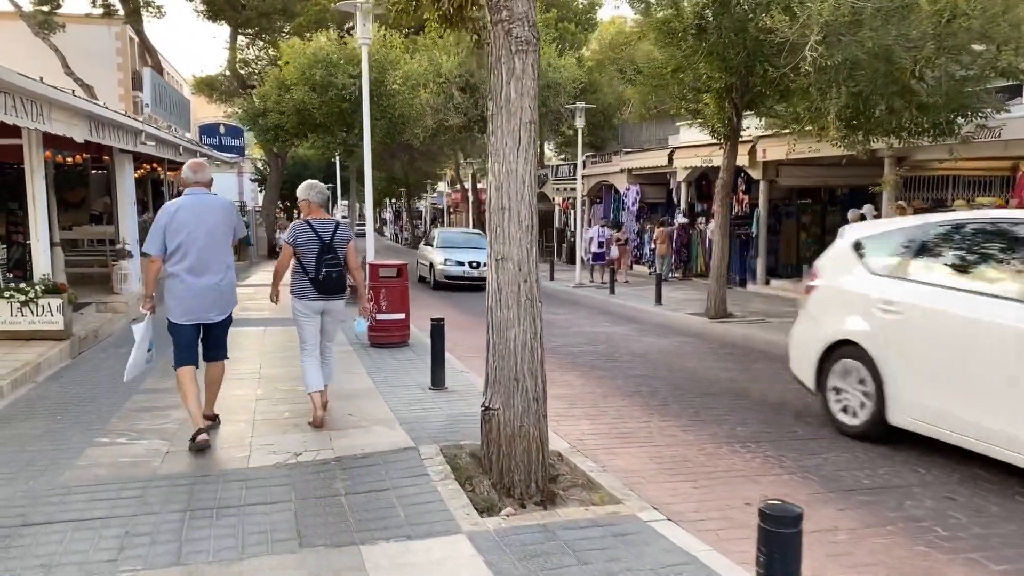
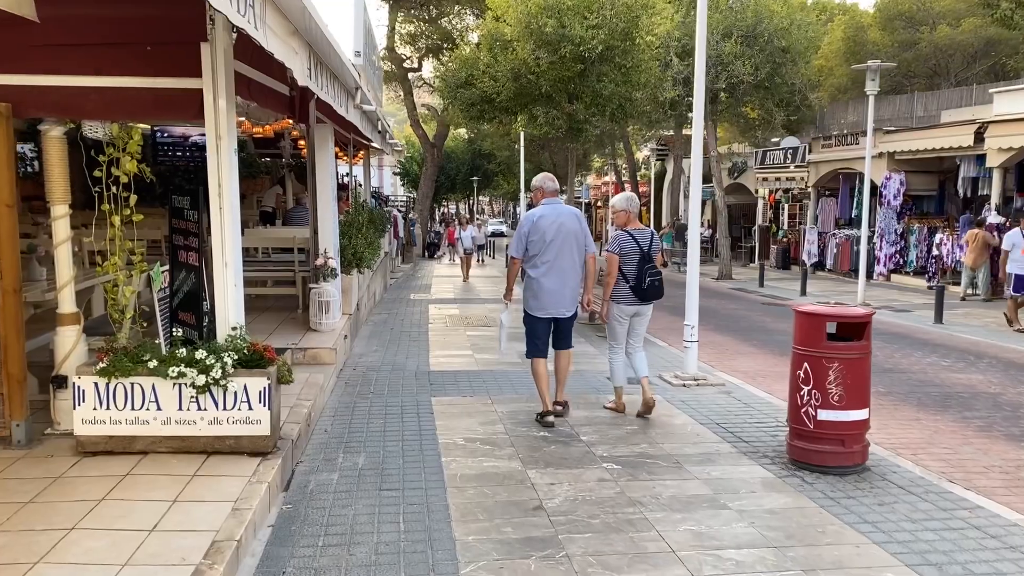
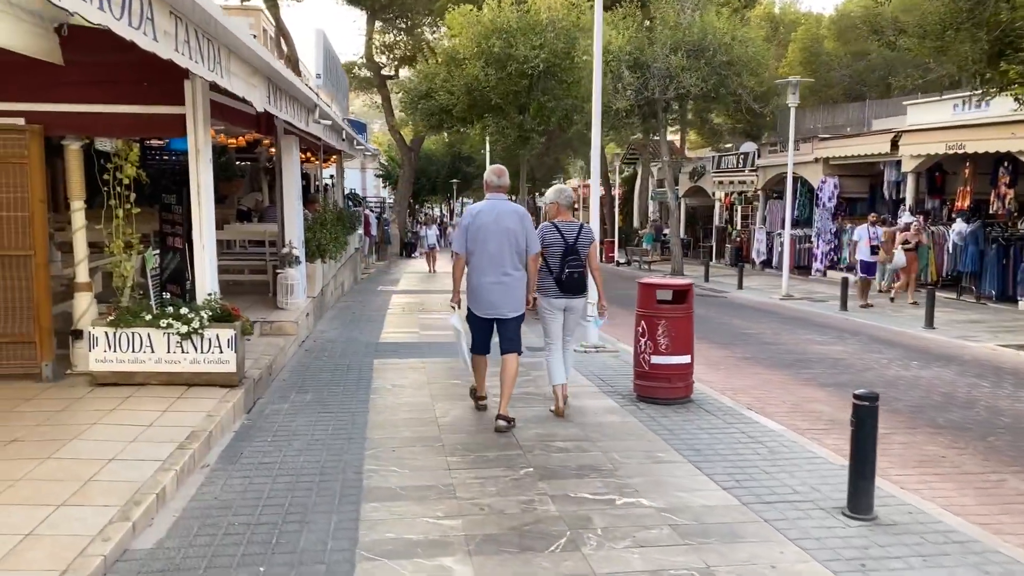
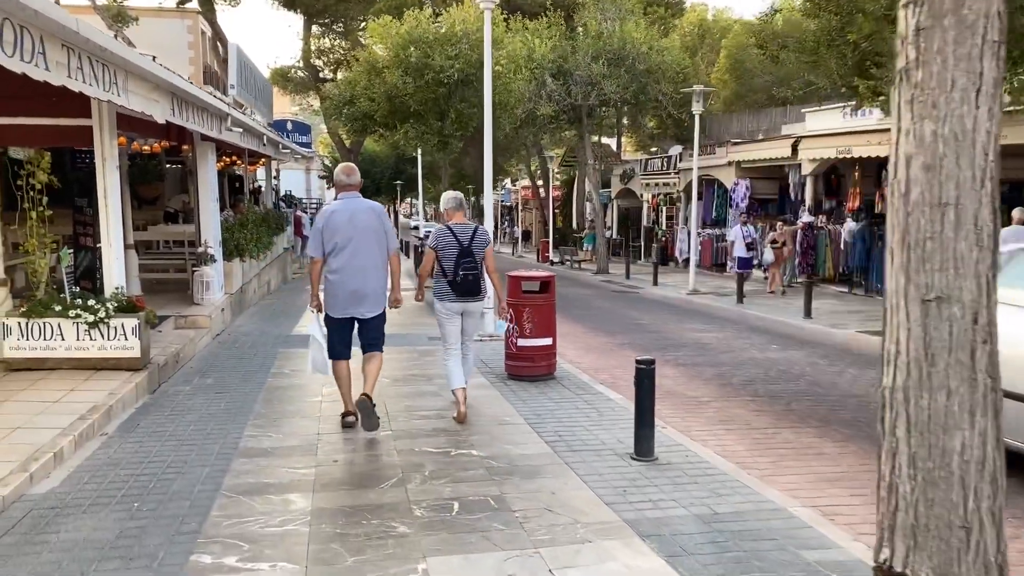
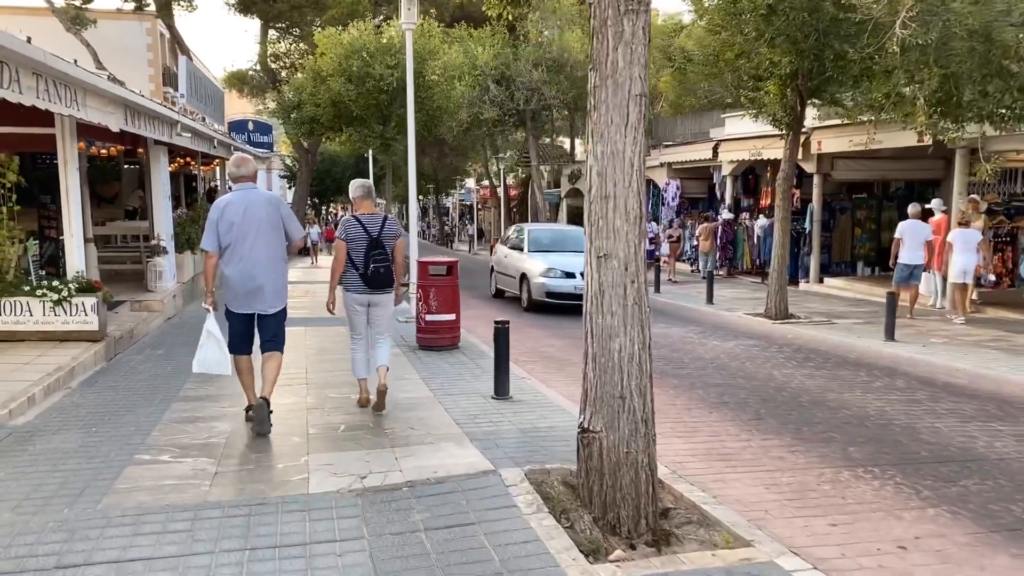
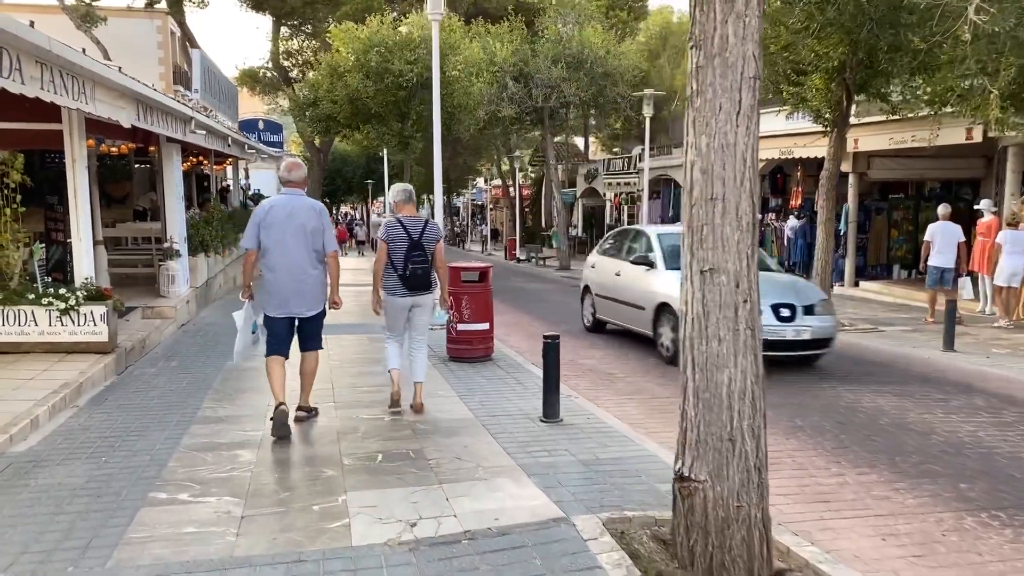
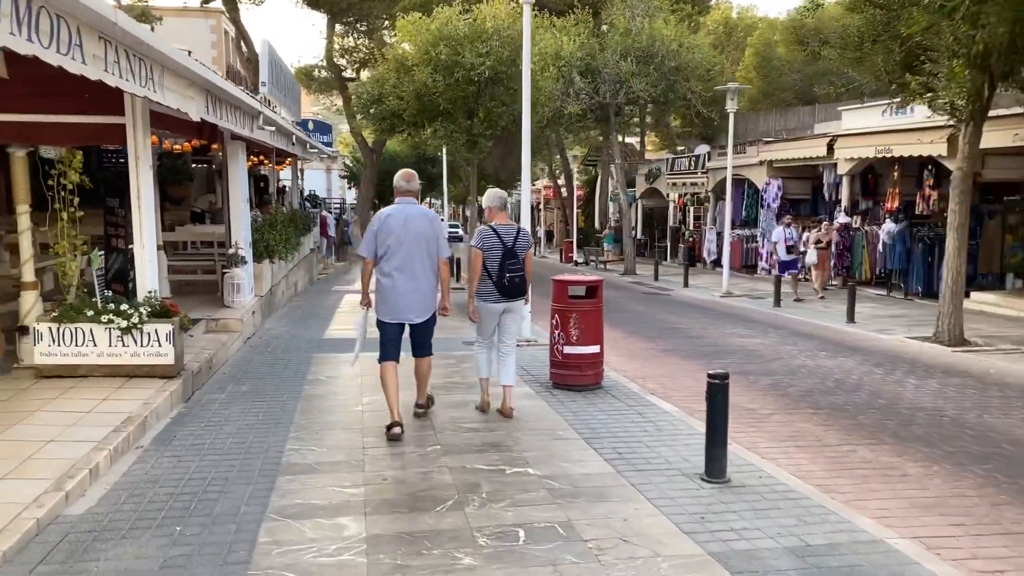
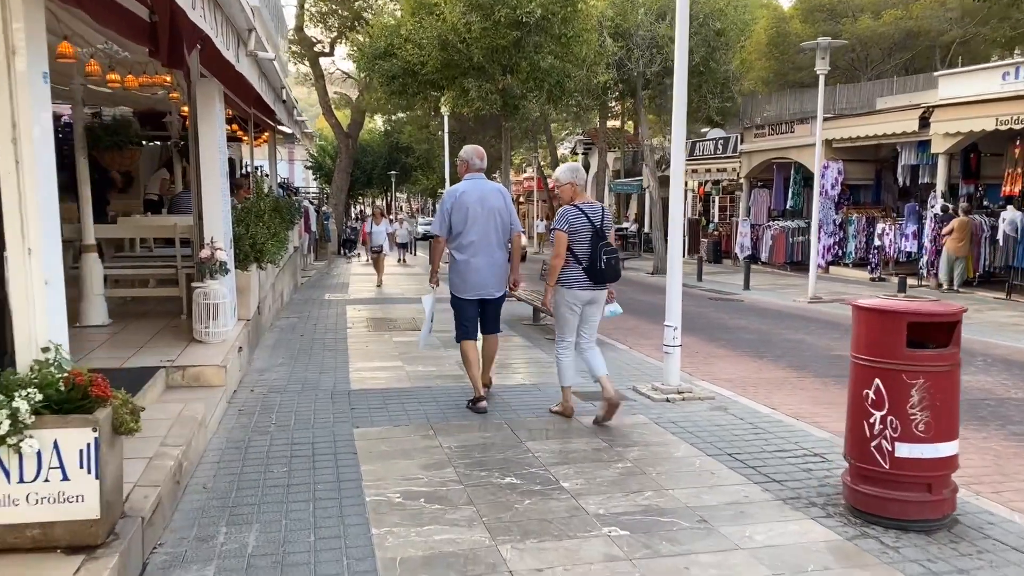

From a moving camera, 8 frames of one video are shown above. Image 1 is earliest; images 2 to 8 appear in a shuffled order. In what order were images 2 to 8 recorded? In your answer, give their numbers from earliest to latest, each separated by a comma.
5, 6, 4, 7, 3, 2, 8
